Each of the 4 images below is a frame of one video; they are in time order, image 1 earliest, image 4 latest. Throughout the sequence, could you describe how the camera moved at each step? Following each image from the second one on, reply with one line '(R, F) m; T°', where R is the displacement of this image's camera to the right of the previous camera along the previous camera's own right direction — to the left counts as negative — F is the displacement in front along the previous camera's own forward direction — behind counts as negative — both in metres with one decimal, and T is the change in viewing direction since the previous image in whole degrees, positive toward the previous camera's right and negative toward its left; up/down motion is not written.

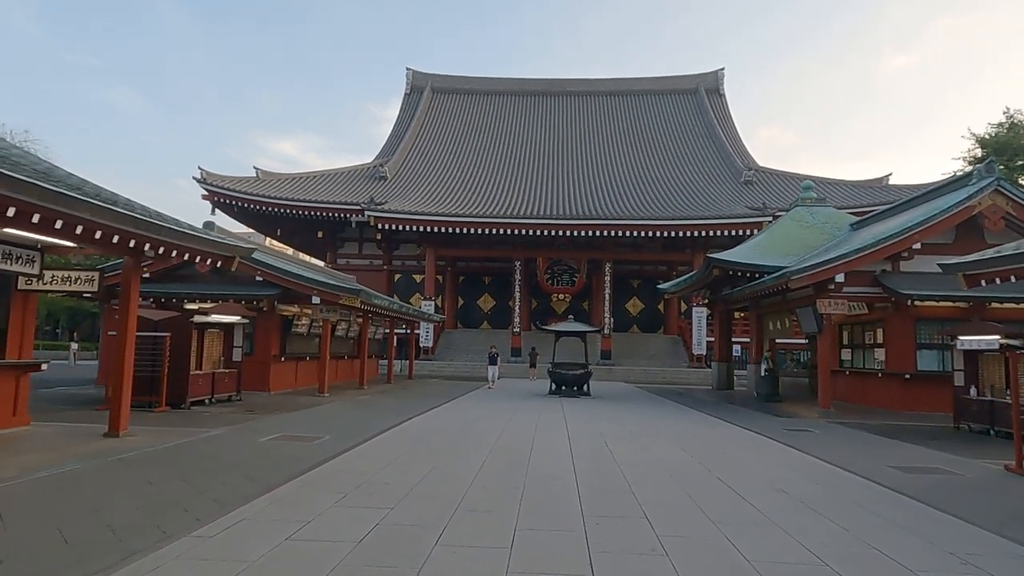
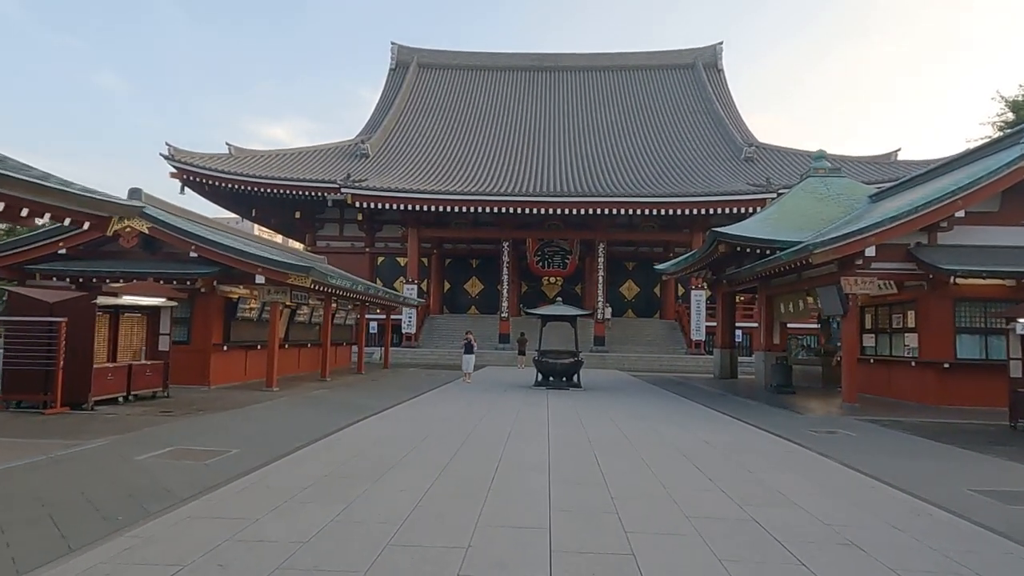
(+0.3, +2.1) m; 0°
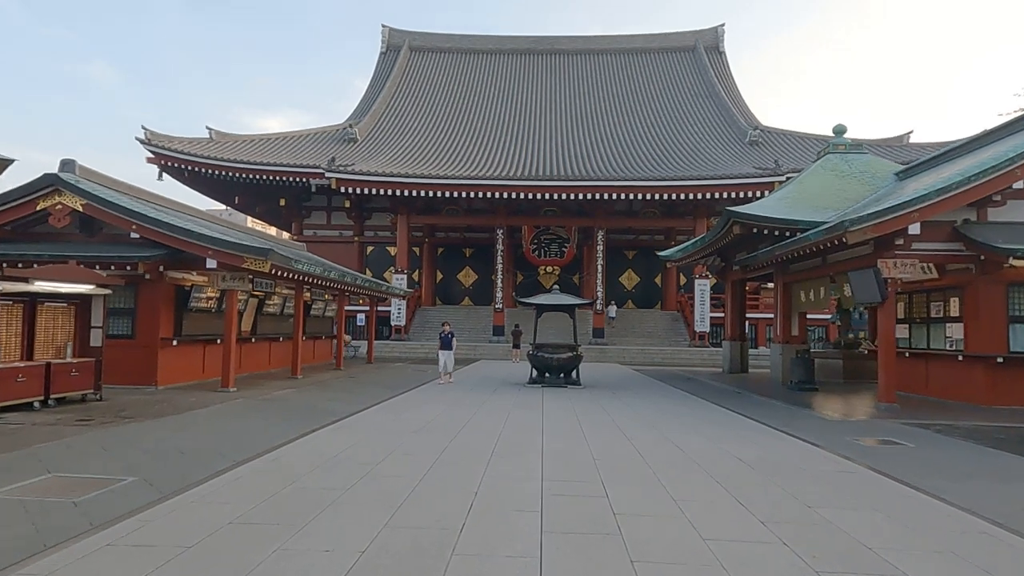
(+0.1, +1.7) m; 0°
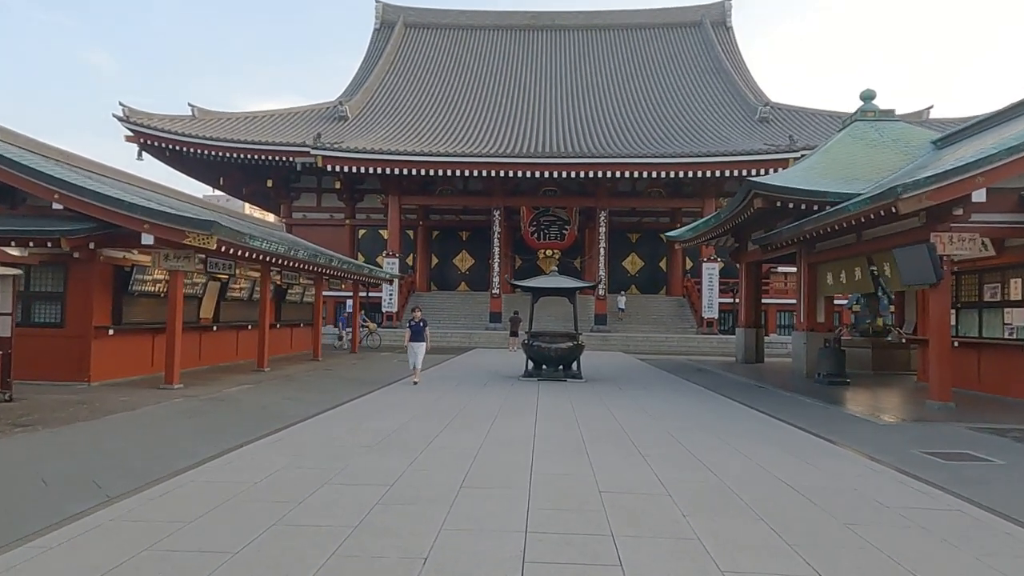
(+0.2, +1.7) m; 0°
